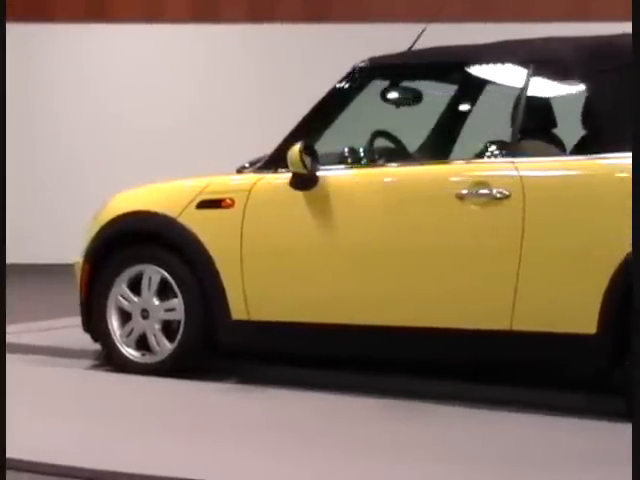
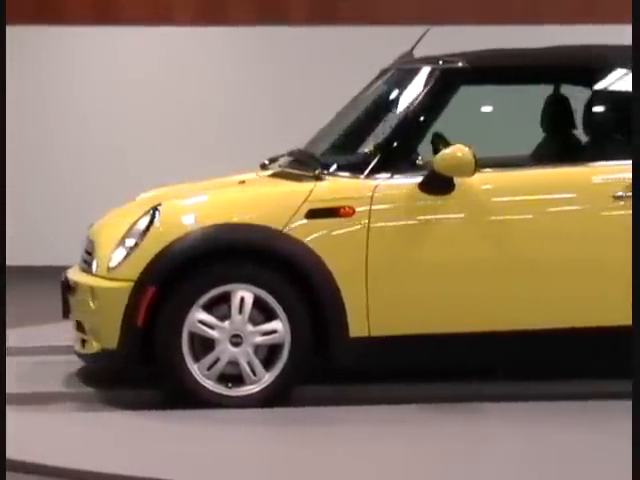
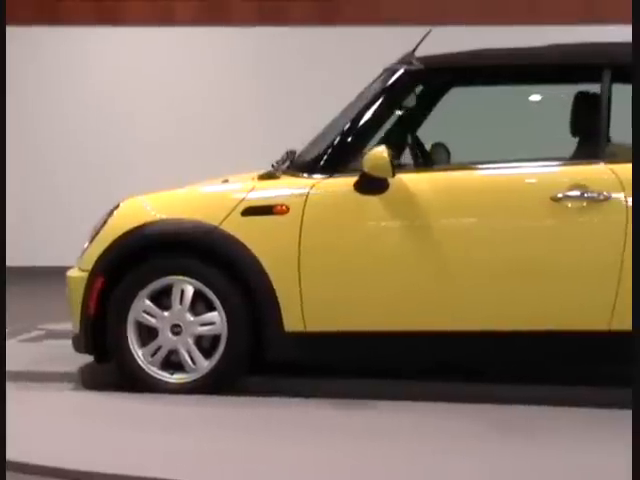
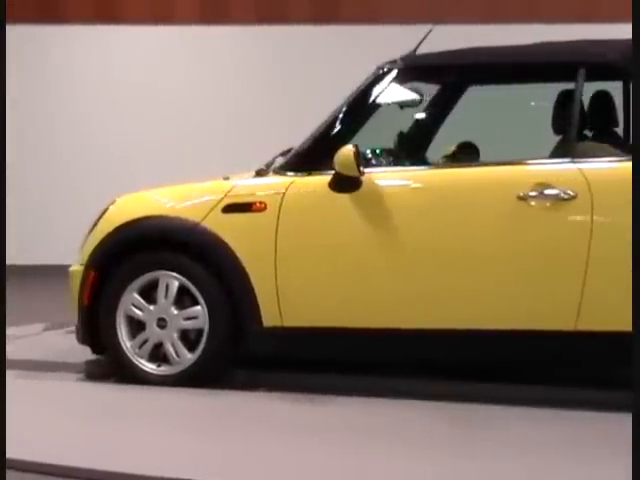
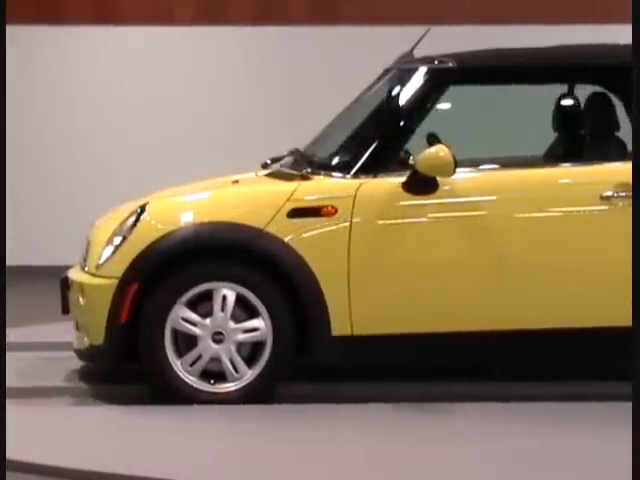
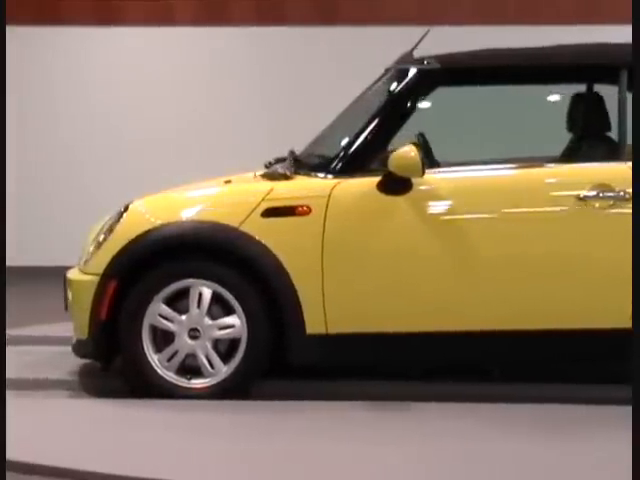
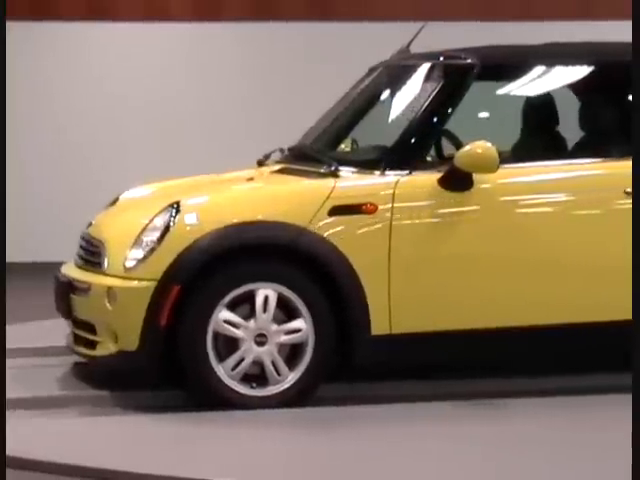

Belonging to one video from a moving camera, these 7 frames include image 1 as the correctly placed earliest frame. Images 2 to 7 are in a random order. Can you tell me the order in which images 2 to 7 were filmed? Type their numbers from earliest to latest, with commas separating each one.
4, 3, 6, 5, 2, 7
